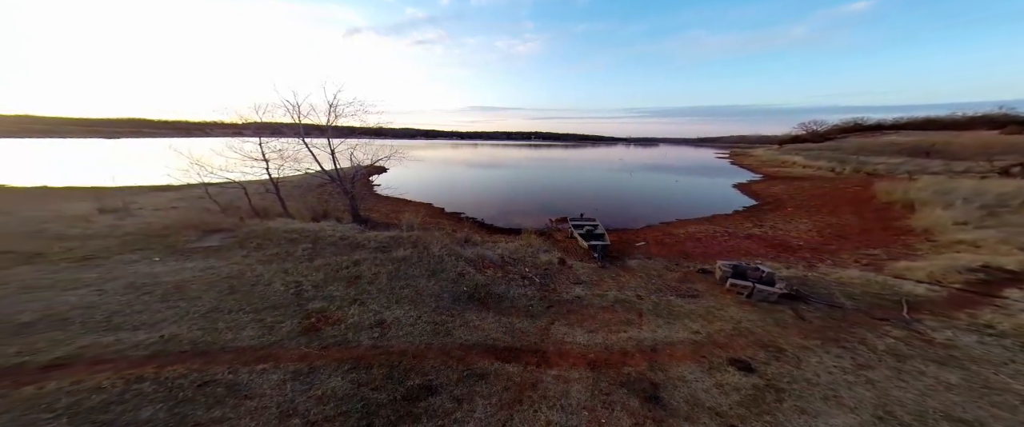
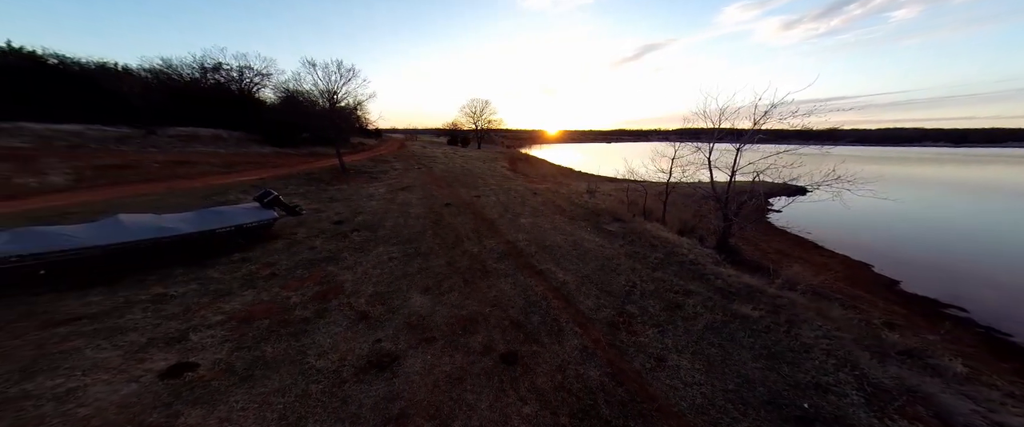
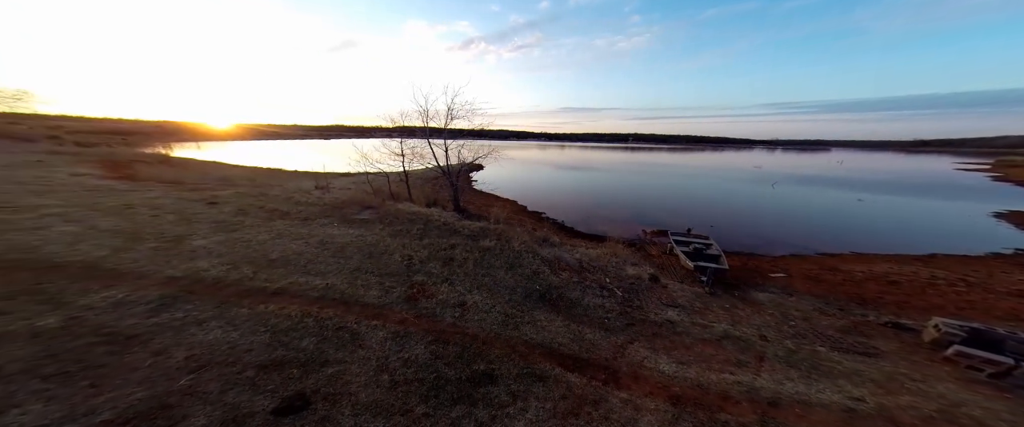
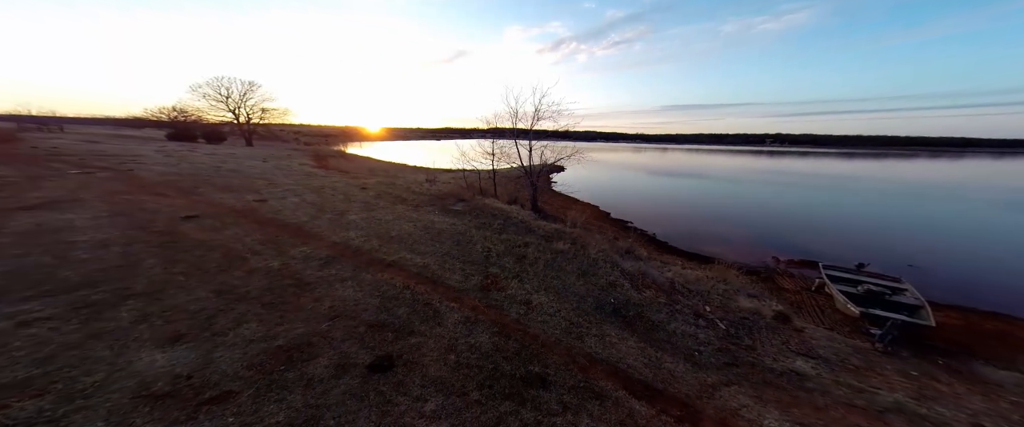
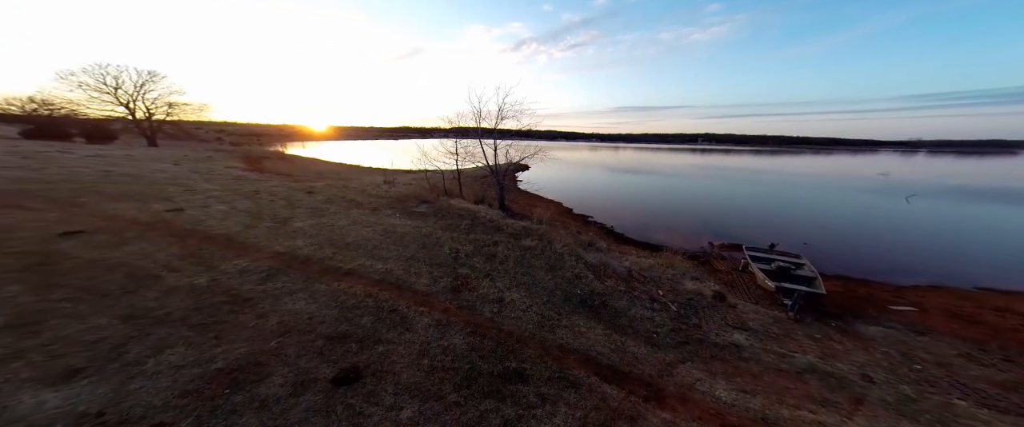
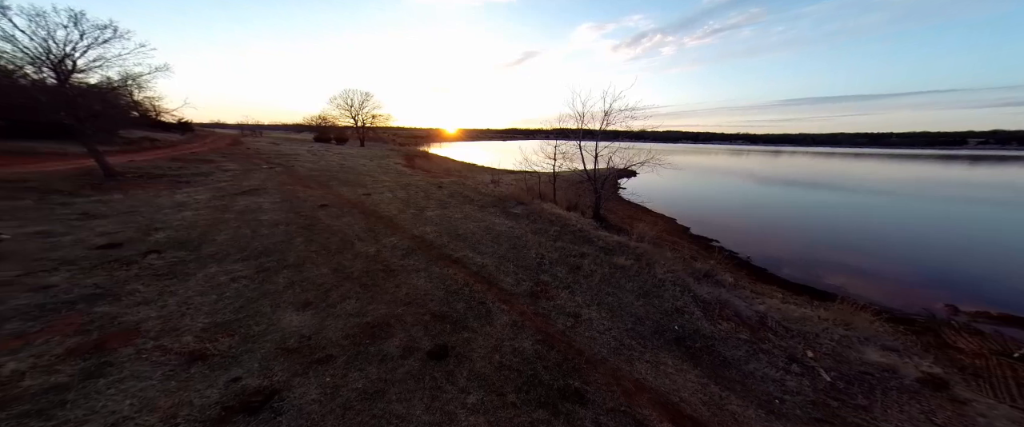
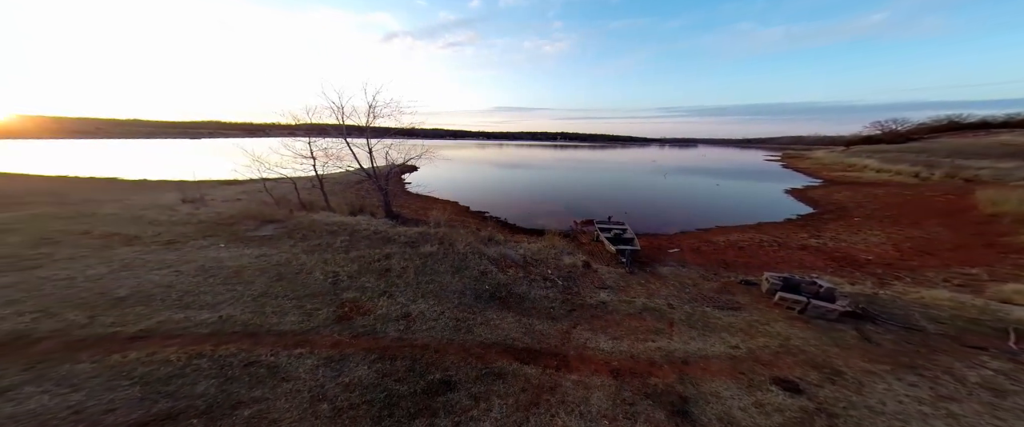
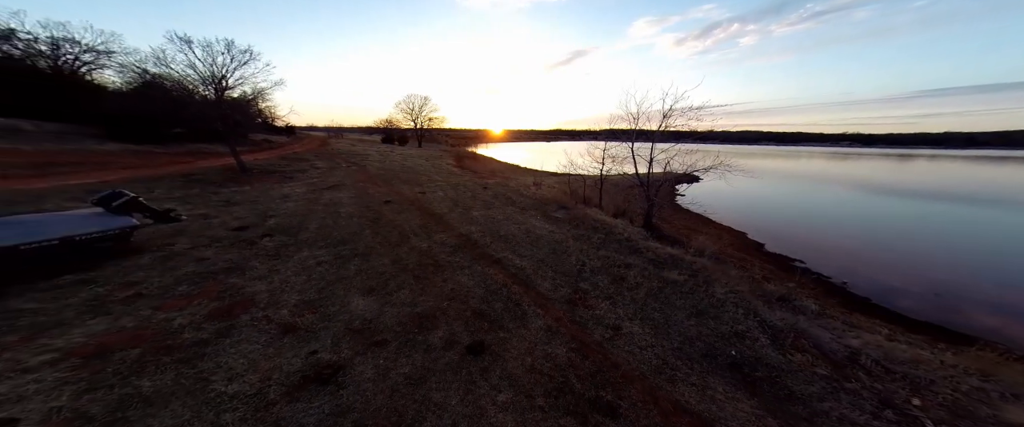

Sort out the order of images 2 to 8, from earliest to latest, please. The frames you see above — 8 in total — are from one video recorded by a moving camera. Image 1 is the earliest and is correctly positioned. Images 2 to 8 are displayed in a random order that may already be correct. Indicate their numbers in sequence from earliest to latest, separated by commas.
7, 3, 5, 4, 6, 8, 2
